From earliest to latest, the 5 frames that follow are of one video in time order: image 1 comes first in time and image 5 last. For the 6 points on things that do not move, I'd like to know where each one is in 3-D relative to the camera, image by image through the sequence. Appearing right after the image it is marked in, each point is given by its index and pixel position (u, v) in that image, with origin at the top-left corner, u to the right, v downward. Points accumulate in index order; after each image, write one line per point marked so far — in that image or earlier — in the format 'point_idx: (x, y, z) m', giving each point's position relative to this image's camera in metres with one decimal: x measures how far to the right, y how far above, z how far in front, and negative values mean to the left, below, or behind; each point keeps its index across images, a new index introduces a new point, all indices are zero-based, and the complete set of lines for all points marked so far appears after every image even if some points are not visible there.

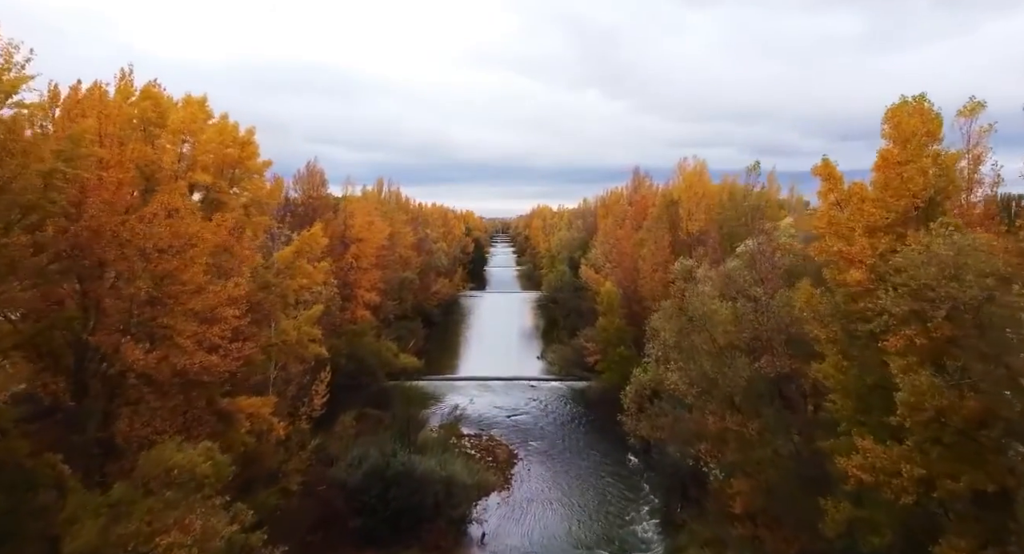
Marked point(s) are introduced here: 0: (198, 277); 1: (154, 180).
0: (-5.5, 0.0, +12.1) m
1: (-7.4, +2.0, +14.3) m
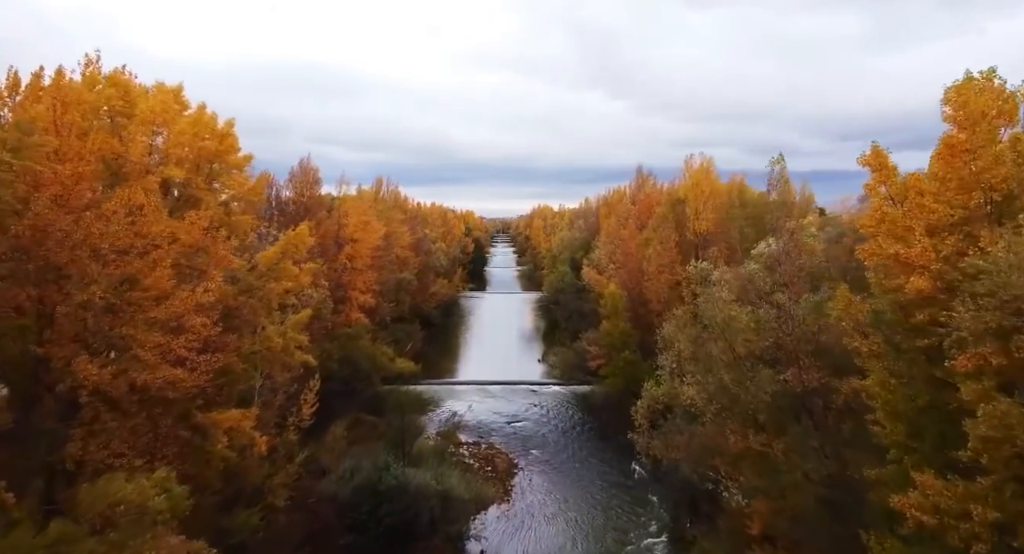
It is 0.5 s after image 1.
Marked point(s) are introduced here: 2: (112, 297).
0: (-5.5, -0.1, +10.9) m
1: (-7.4, +1.9, +13.1) m
2: (-5.9, -0.3, +10.3) m
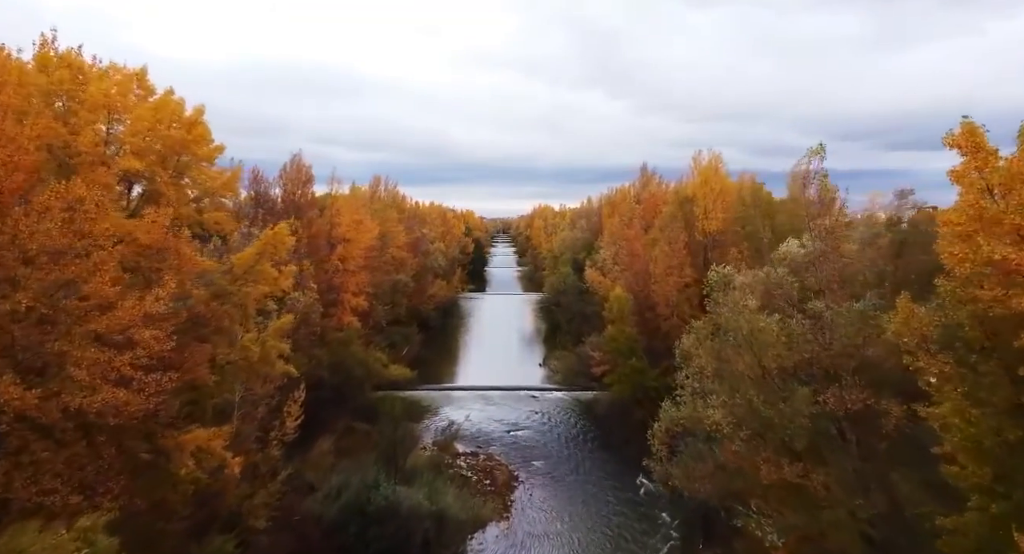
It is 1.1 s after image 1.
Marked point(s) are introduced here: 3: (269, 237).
0: (-5.5, -0.2, +9.4) m
1: (-7.4, +1.8, +11.6) m
2: (-6.0, -0.4, +8.8) m
3: (-5.5, +0.9, +15.6) m
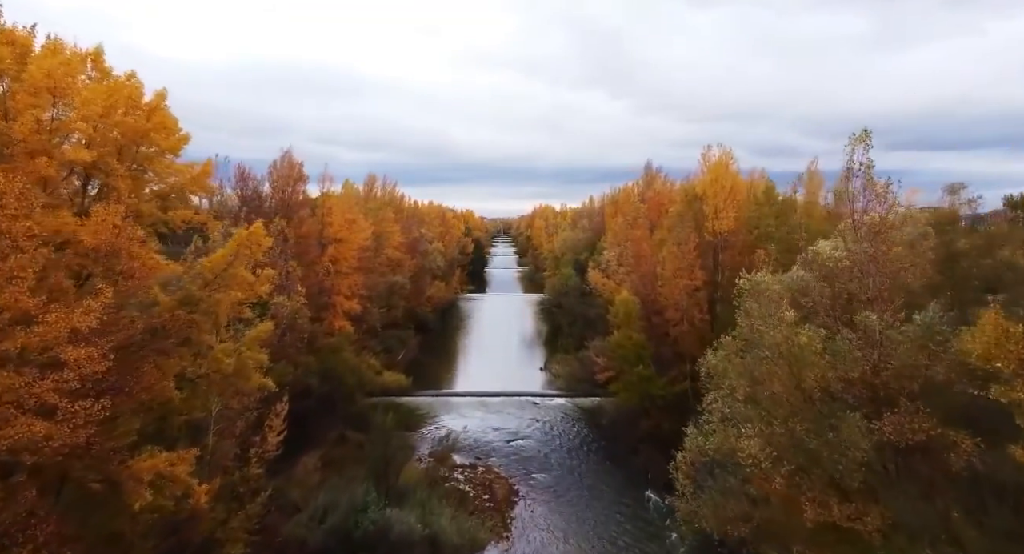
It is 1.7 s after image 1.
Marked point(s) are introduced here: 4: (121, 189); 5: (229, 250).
0: (-5.5, -0.2, +7.9) m
1: (-7.4, +1.7, +10.1) m
2: (-6.0, -0.5, +7.2) m
3: (-5.5, +0.8, +14.1) m
4: (-6.7, +1.5, +11.9) m
5: (-5.7, +0.5, +13.9) m
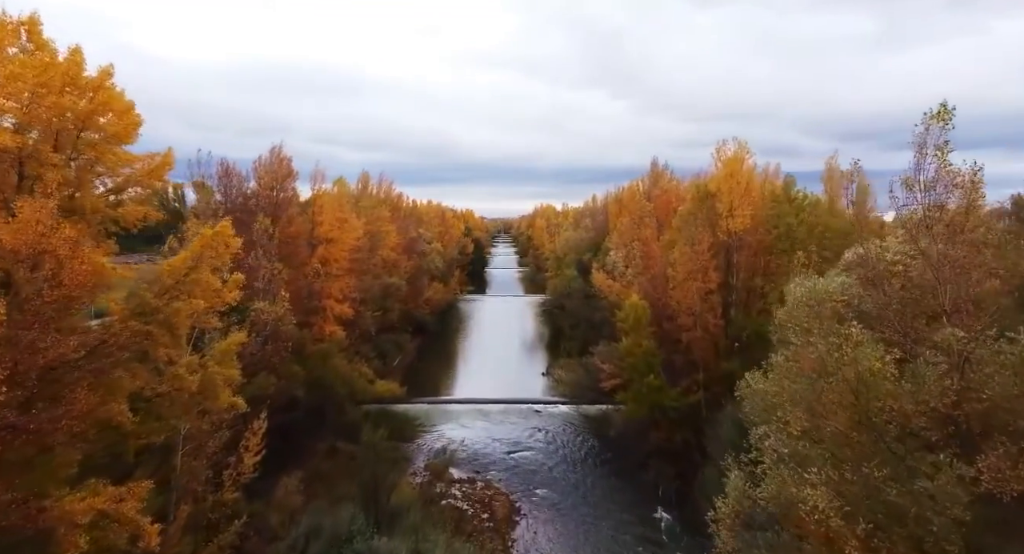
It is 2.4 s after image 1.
0: (-5.5, -0.3, +6.2) m
1: (-7.4, +1.7, +8.4) m
2: (-5.9, -0.6, +5.5) m
3: (-5.4, +0.7, +12.4) m
4: (-6.7, +1.4, +10.2) m
5: (-5.7, +0.4, +12.2) m
